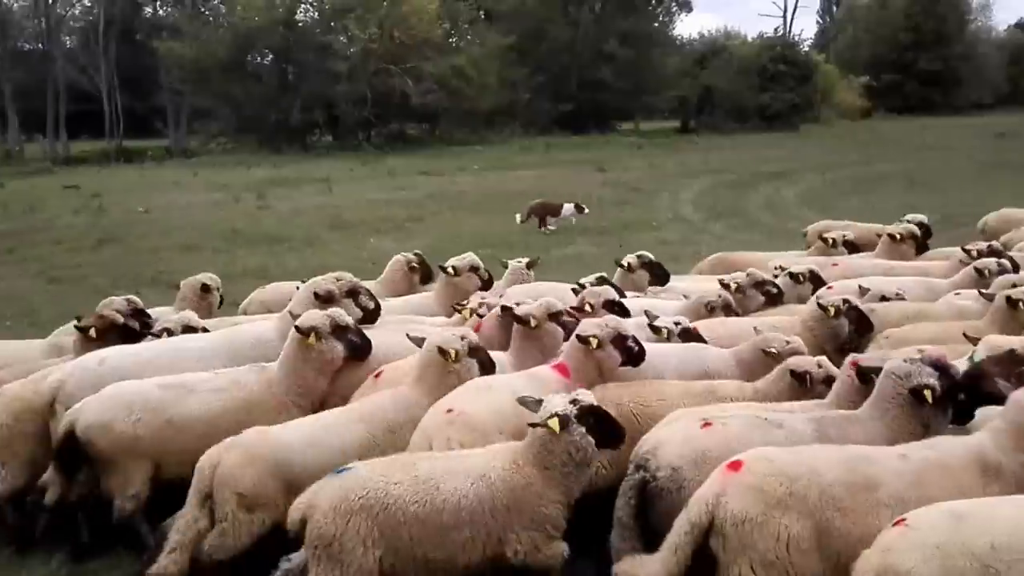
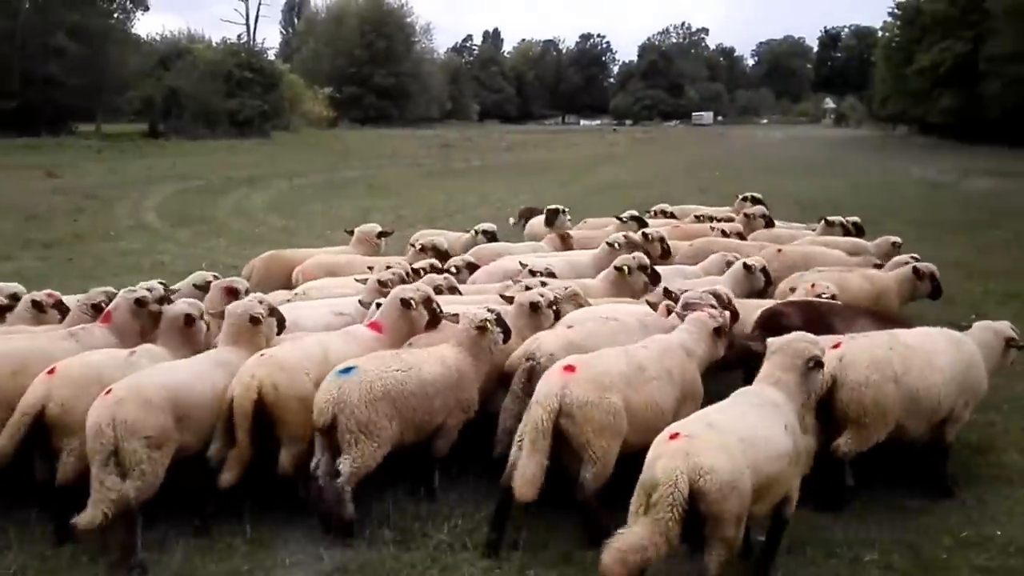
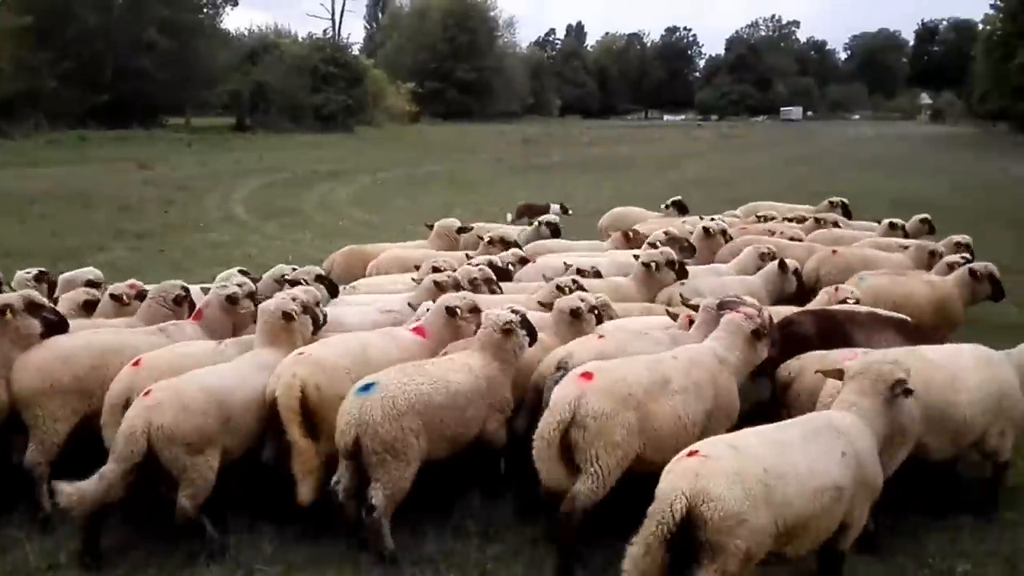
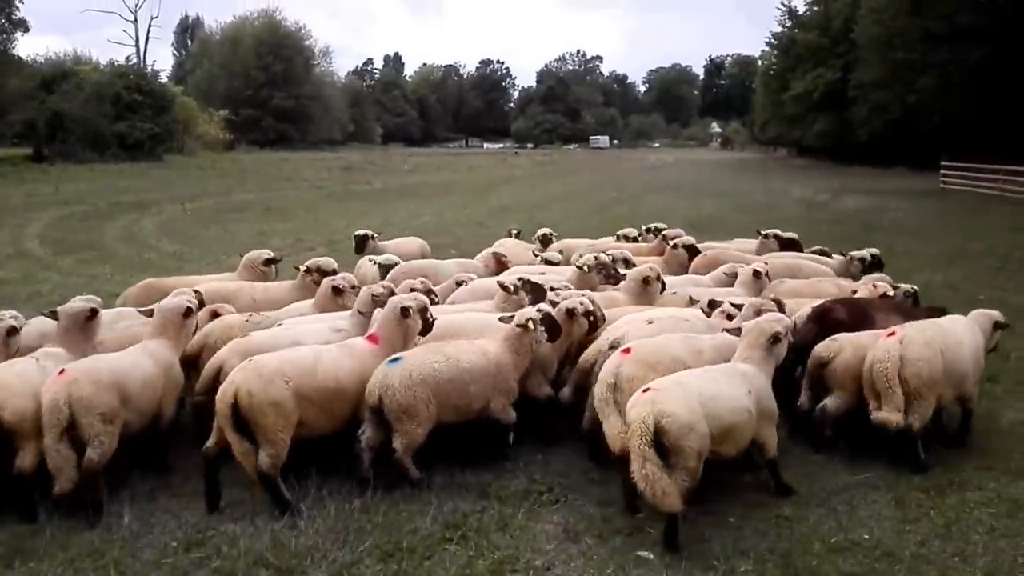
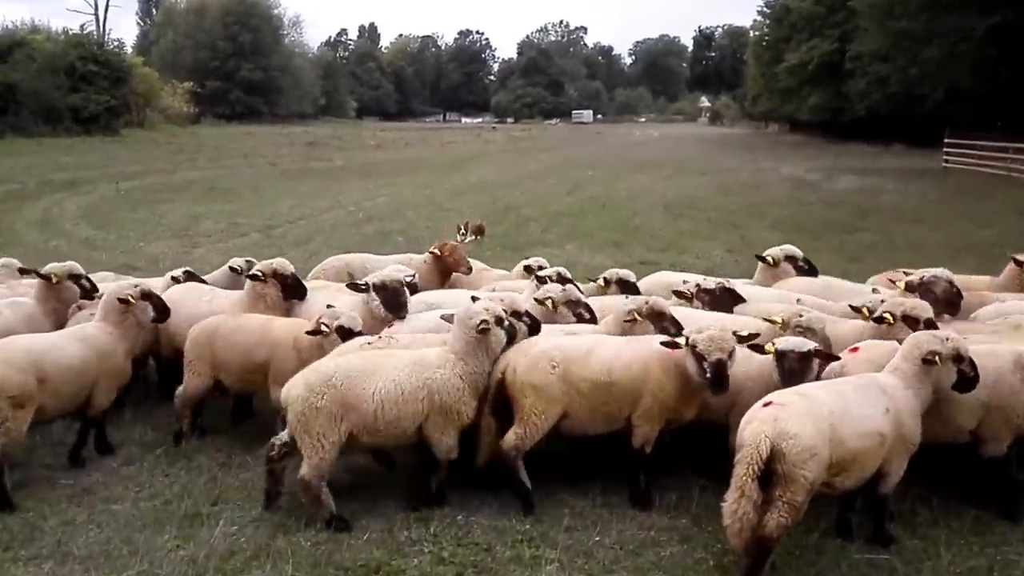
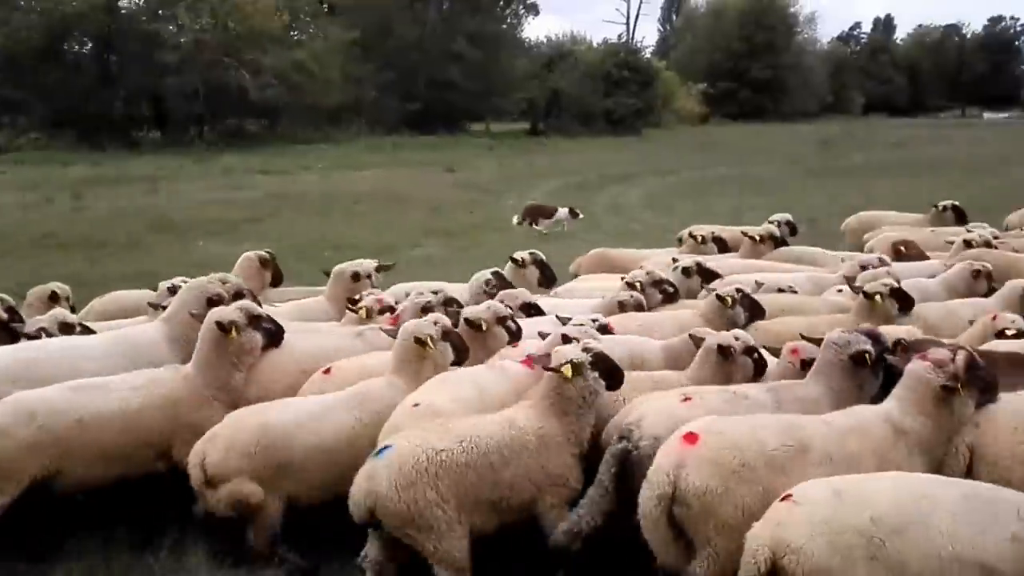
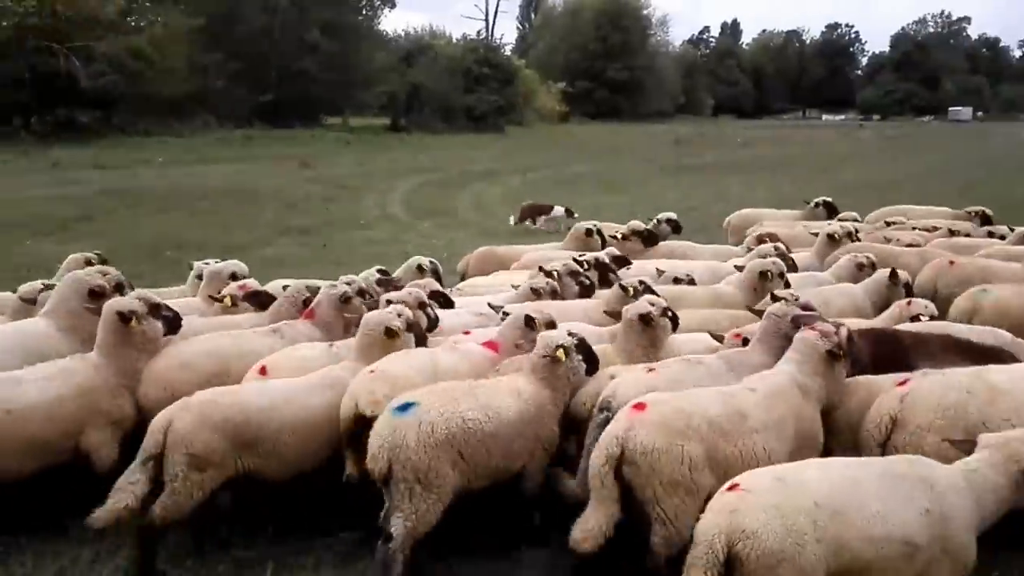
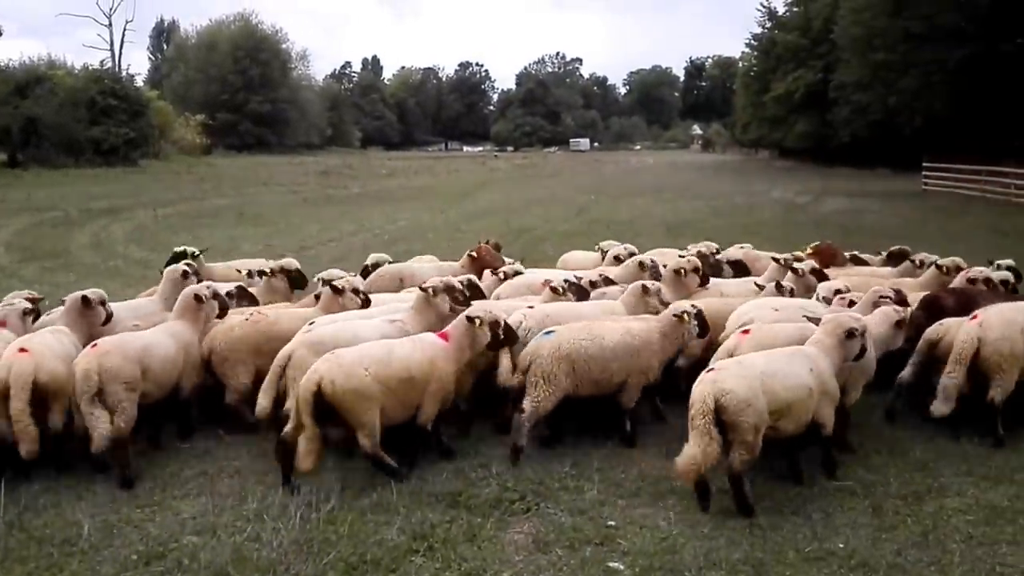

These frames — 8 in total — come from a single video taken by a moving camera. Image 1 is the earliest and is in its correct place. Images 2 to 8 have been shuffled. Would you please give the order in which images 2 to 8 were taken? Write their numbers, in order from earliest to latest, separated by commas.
6, 7, 3, 2, 4, 8, 5
